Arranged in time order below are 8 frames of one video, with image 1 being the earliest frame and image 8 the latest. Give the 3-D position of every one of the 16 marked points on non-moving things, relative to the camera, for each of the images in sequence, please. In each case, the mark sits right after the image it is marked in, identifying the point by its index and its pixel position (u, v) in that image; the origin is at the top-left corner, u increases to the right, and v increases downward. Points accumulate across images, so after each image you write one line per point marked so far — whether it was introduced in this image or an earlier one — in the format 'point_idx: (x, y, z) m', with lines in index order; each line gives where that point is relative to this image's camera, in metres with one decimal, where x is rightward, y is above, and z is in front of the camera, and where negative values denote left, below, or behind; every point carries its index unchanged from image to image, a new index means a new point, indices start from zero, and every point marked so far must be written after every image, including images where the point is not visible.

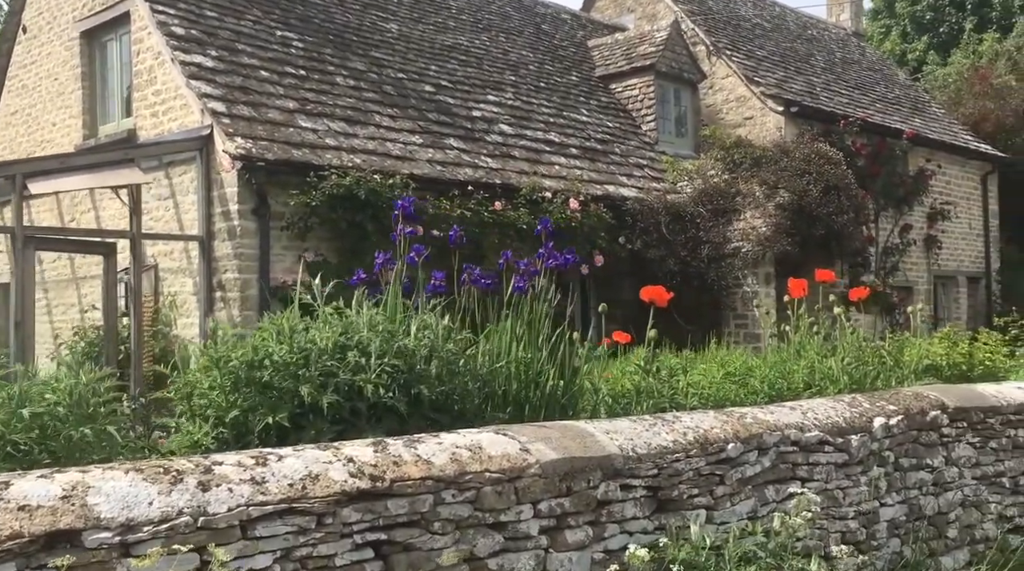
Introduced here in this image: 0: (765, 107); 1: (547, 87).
0: (+3.4, +2.4, +16.4) m
1: (+0.4, +2.2, +13.7) m
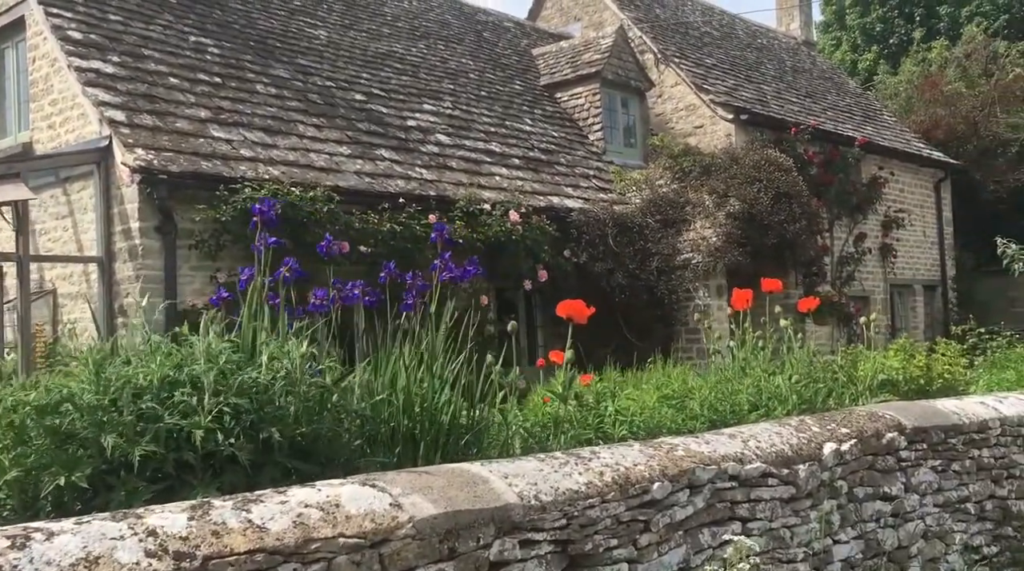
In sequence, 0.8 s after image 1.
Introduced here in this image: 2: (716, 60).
0: (+2.6, +2.2, +16.0) m
1: (-0.3, +2.0, +13.2) m
2: (+3.1, +3.4, +18.5) m
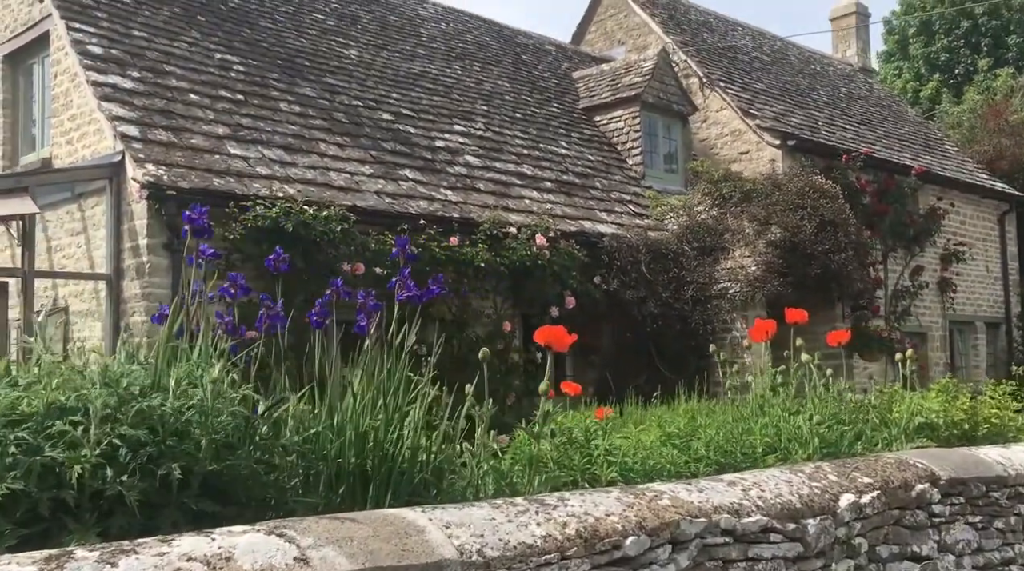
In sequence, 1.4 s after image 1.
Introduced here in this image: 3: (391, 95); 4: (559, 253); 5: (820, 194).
0: (+3.1, +1.8, +15.5) m
1: (+0.1, +1.7, +12.9) m
2: (+3.7, +2.9, +18.1) m
3: (-1.1, +1.7, +11.0) m
4: (+0.4, +0.2, +10.0) m
5: (+2.9, +0.9, +12.0) m
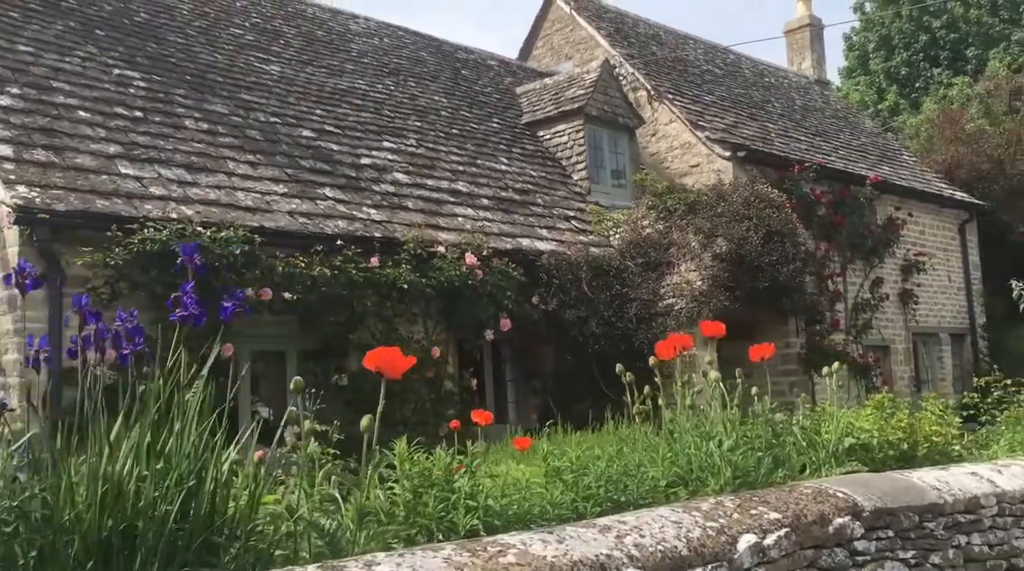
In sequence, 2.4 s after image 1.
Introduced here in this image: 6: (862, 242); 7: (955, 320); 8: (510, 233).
0: (+2.4, +1.6, +15.1) m
1: (-0.5, +1.5, +12.3) m
2: (+2.9, +2.7, +17.7) m
3: (-1.7, +1.5, +10.4) m
4: (-0.1, +0.1, +9.5) m
5: (+2.3, +0.8, +11.5) m
6: (+4.8, +0.6, +16.9) m
7: (+7.0, -0.5, +19.5) m
8: (0.0, +0.4, +10.6) m
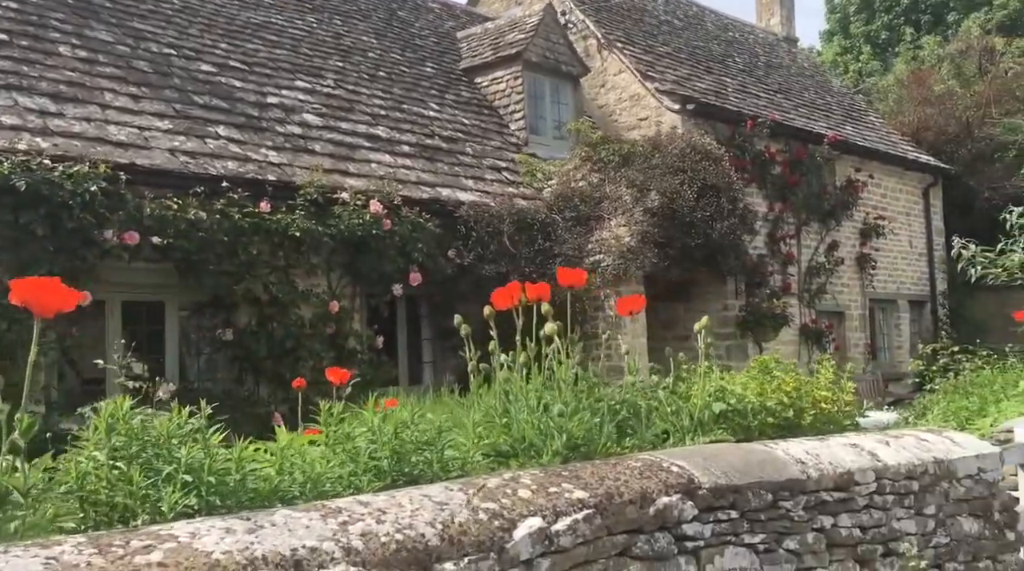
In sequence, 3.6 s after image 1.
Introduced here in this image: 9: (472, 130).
0: (+1.7, +2.1, +14.5) m
1: (-1.2, +2.0, +11.7) m
2: (+2.2, +3.2, +17.0) m
3: (-2.3, +1.9, +9.8) m
4: (-0.8, +0.4, +8.8) m
5: (+1.7, +1.1, +10.9) m
6: (+4.0, +1.1, +16.4) m
7: (+6.2, 0.0, +19.0) m
8: (-0.7, +0.8, +10.0) m
9: (-0.4, +1.5, +12.0) m
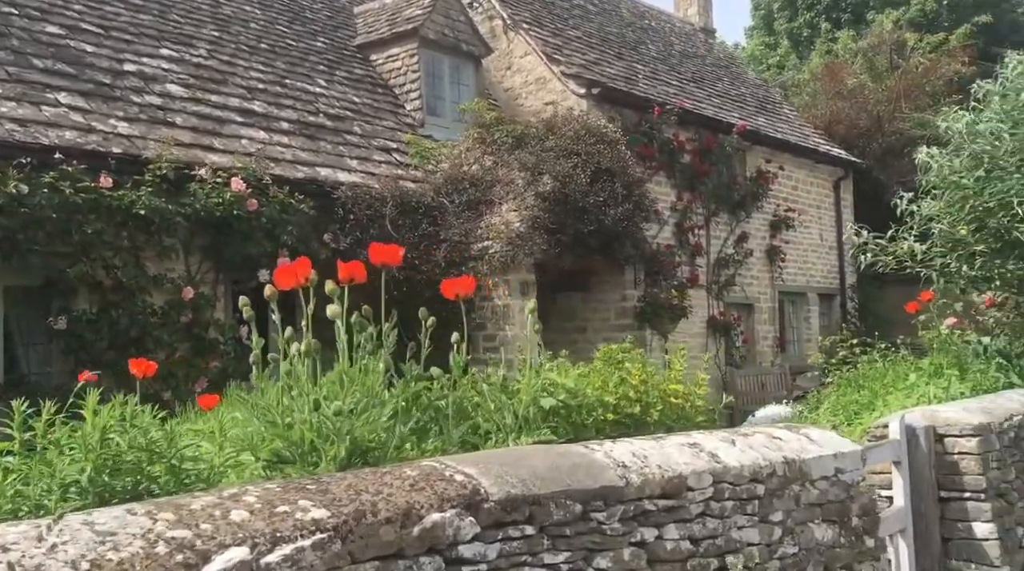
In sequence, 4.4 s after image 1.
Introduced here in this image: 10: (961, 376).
0: (+0.6, +2.2, +14.0) m
1: (-2.2, +2.1, +11.1) m
2: (+0.9, +3.4, +16.6) m
3: (-3.2, +2.0, +9.1) m
4: (-1.6, +0.6, +8.3) m
5: (+0.7, +1.2, +10.5) m
6: (+2.8, +1.2, +16.1) m
7: (+4.8, +0.1, +18.8) m
8: (-1.6, +1.0, +9.4) m
9: (-1.4, +1.6, +11.4) m
10: (+2.9, -0.6, +8.2) m
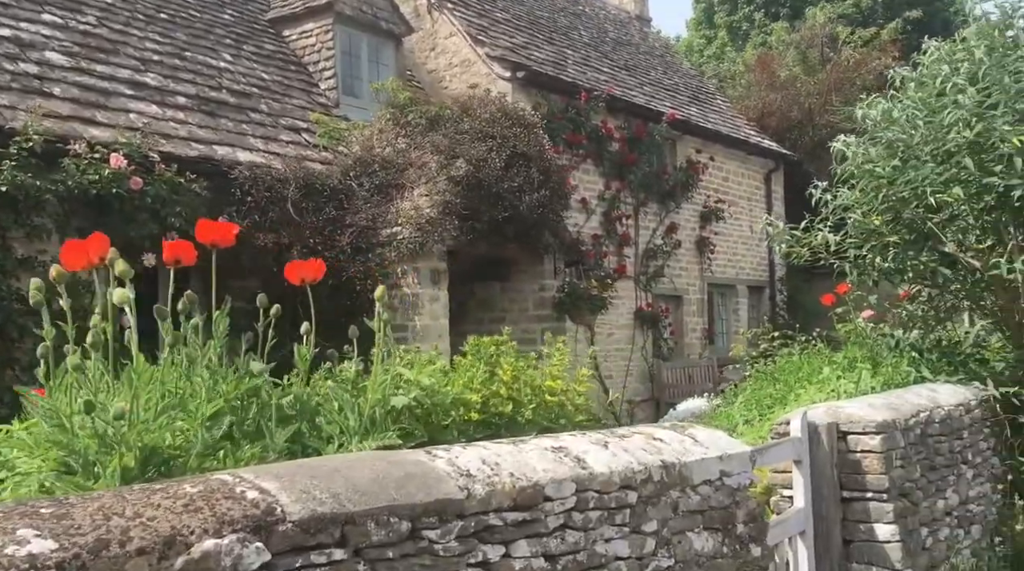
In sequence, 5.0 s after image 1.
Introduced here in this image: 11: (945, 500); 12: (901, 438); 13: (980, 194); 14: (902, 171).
0: (-0.3, +2.4, +13.6) m
1: (-2.9, +2.2, +10.6) m
2: (0.0, +3.5, +16.2) m
3: (-3.8, +2.2, +8.5) m
4: (-2.2, +0.7, +7.8) m
5: (0.0, +1.3, +10.1) m
6: (+1.8, +1.3, +15.8) m
7: (+3.7, +0.2, +18.6) m
8: (-2.2, +1.1, +8.9) m
9: (-2.1, +1.8, +10.9) m
10: (+2.3, -0.5, +7.9) m
11: (+2.4, -1.2, +6.9) m
12: (+2.0, -0.8, +6.3) m
13: (+2.9, +0.6, +7.8) m
14: (+2.5, +0.7, +7.9) m
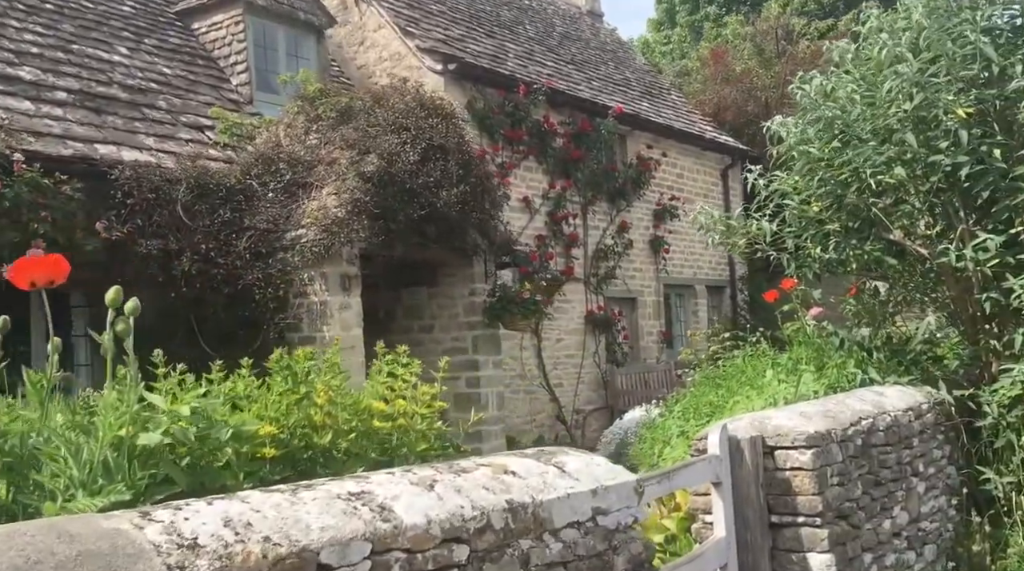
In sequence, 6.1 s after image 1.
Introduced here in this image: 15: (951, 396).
0: (-1.0, +2.3, +12.8) m
1: (-3.5, +2.1, +9.7) m
2: (-0.8, +3.4, +15.4) m
3: (-4.4, +2.0, +7.7) m
4: (-2.8, +0.6, +7.0) m
5: (-0.6, +1.3, +9.3) m
6: (+1.1, +1.3, +15.0) m
7: (+2.9, +0.2, +17.9) m
8: (-2.8, +1.0, +8.1) m
9: (-2.8, +1.7, +10.1) m
10: (+1.8, -0.5, +7.1) m
11: (+1.9, -1.2, +6.1) m
12: (+1.5, -0.7, +5.5) m
13: (+2.4, +0.6, +7.1) m
14: (+2.0, +0.8, +7.2) m
15: (+2.6, -0.6, +7.2) m
